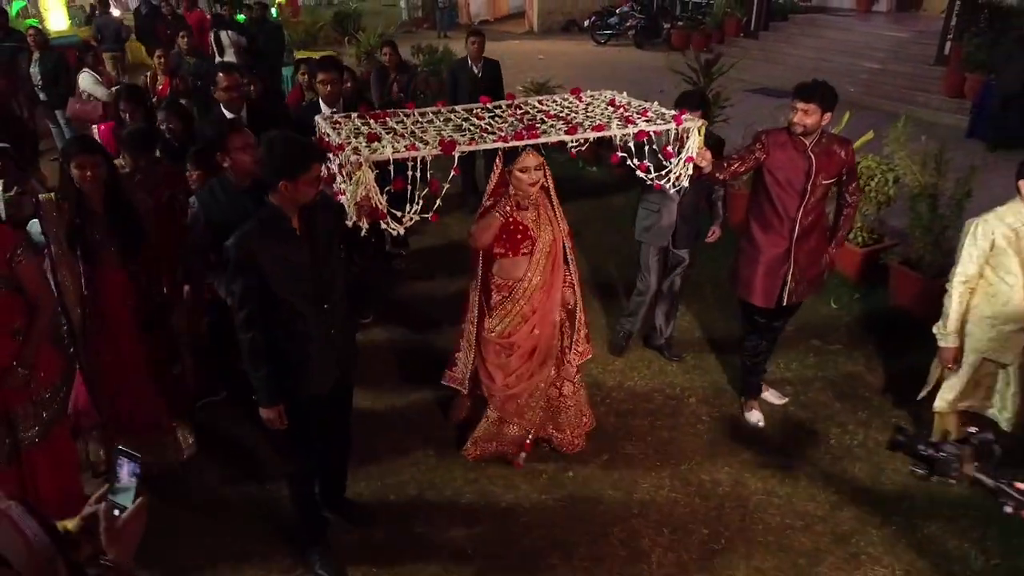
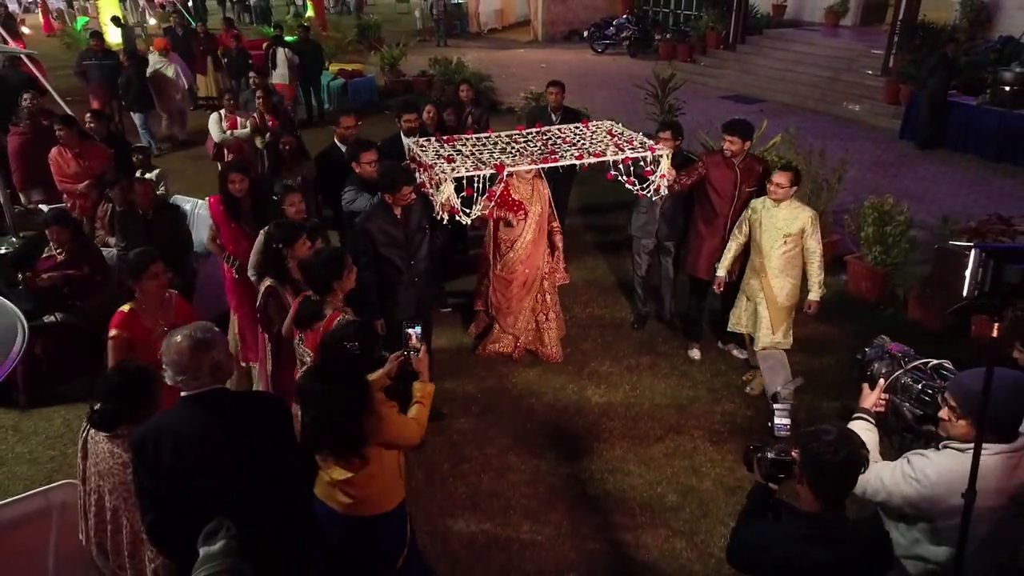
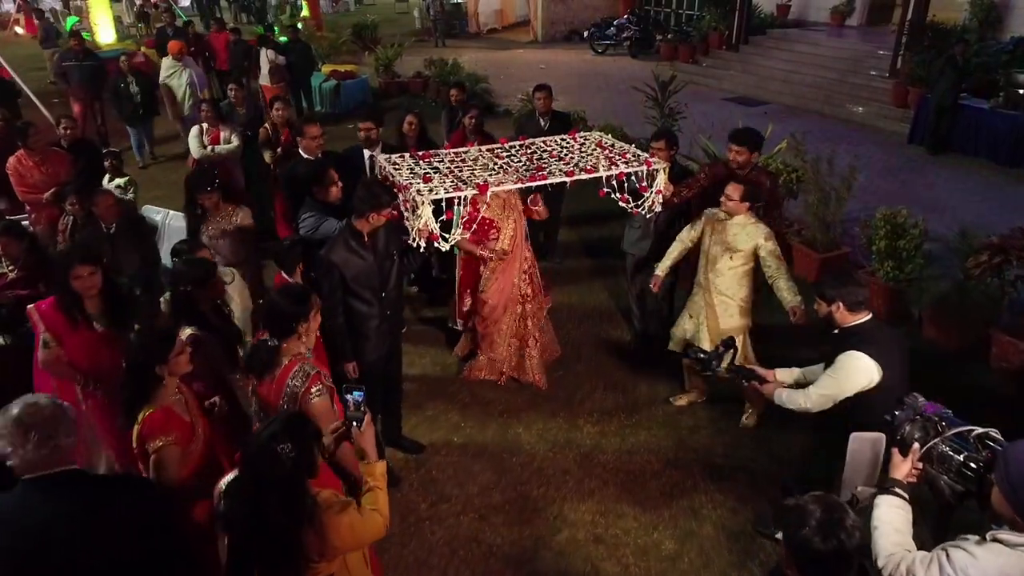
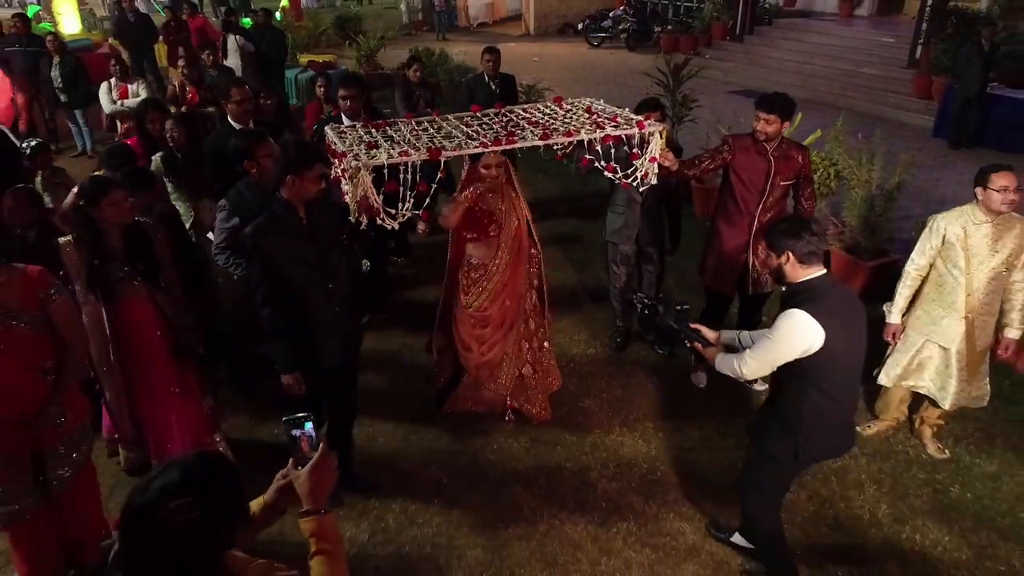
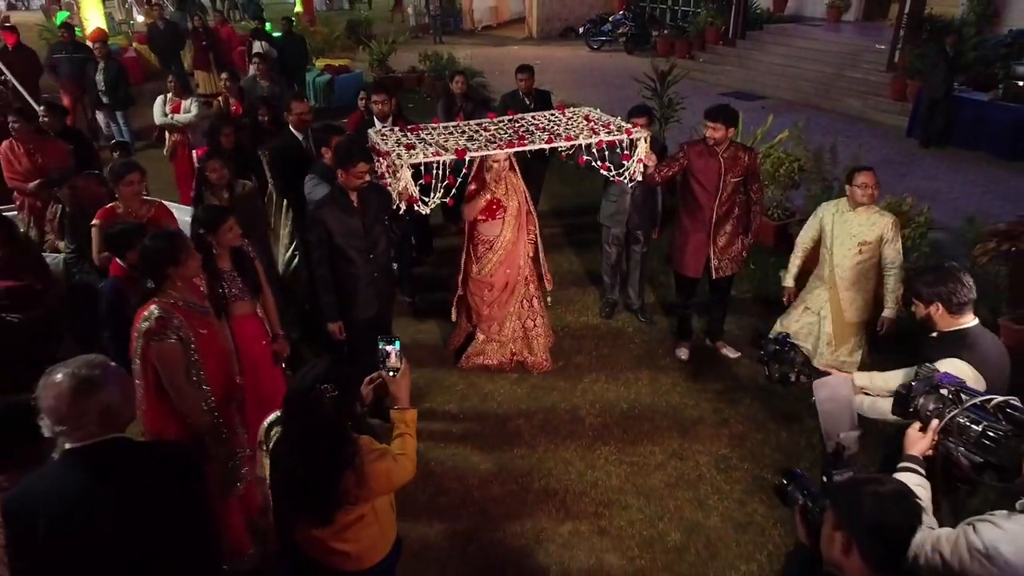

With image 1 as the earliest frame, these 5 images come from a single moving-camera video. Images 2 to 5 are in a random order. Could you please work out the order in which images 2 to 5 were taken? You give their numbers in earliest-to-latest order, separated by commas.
4, 5, 2, 3
